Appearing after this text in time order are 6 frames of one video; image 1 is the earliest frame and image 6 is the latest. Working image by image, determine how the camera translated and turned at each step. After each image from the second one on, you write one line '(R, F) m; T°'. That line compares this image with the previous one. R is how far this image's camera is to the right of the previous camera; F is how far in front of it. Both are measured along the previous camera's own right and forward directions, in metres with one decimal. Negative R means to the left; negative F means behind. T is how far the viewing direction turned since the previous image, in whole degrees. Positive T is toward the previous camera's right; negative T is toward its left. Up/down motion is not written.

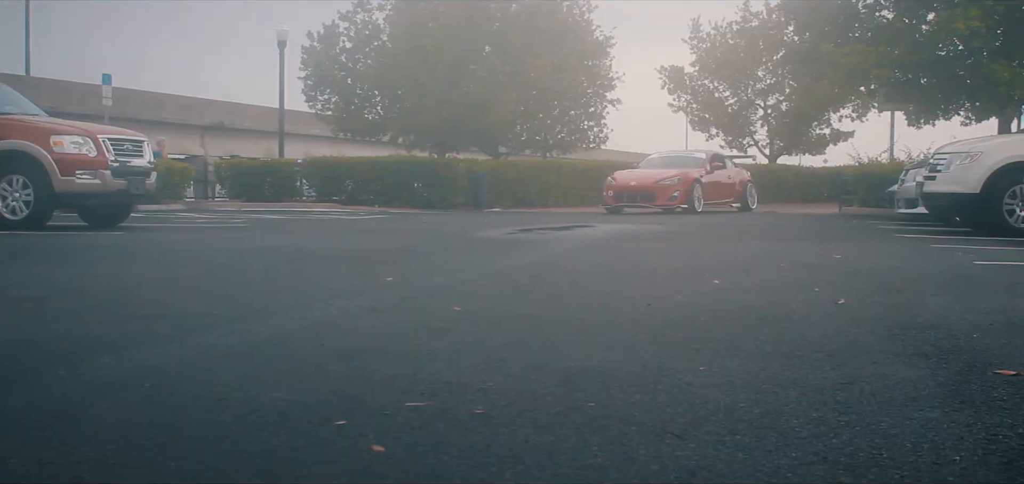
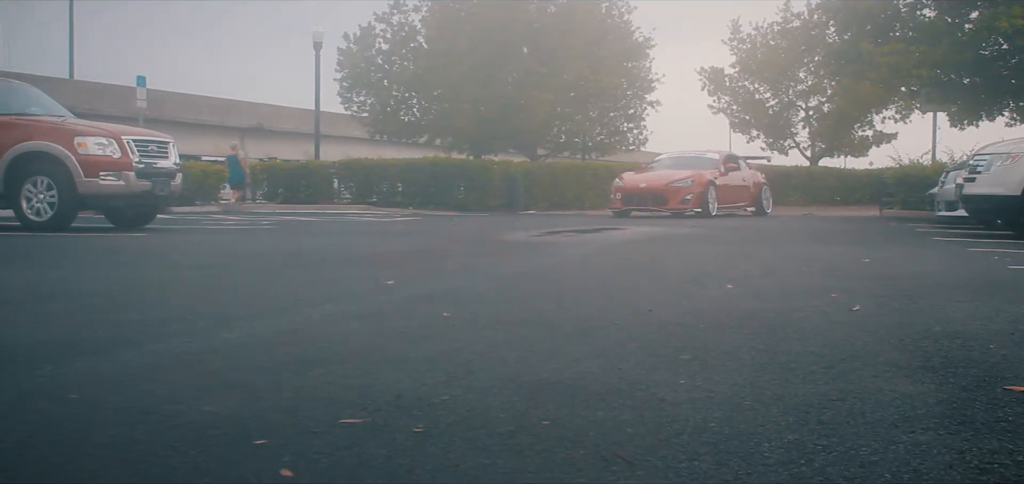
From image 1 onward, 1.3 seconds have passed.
(+0.2, +0.3) m; -2°
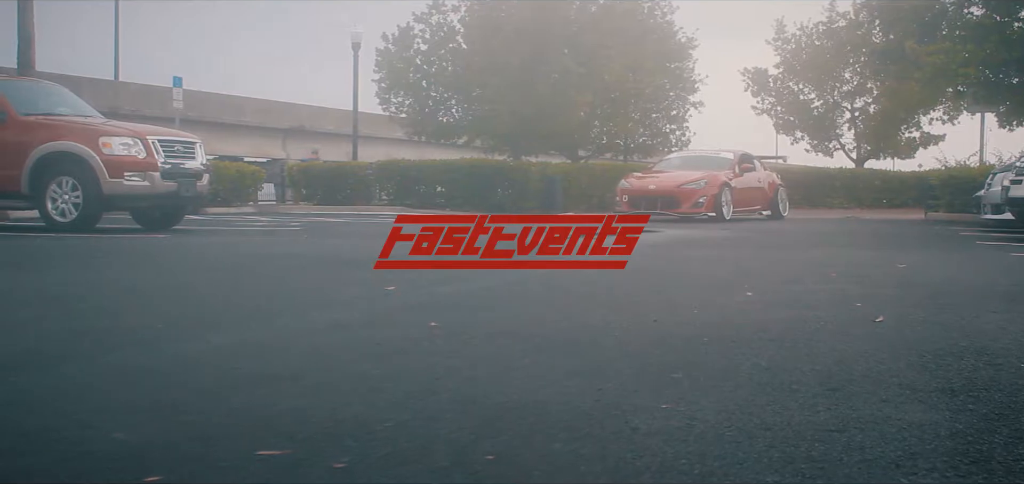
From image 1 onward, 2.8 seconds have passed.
(+0.2, +0.3) m; -2°
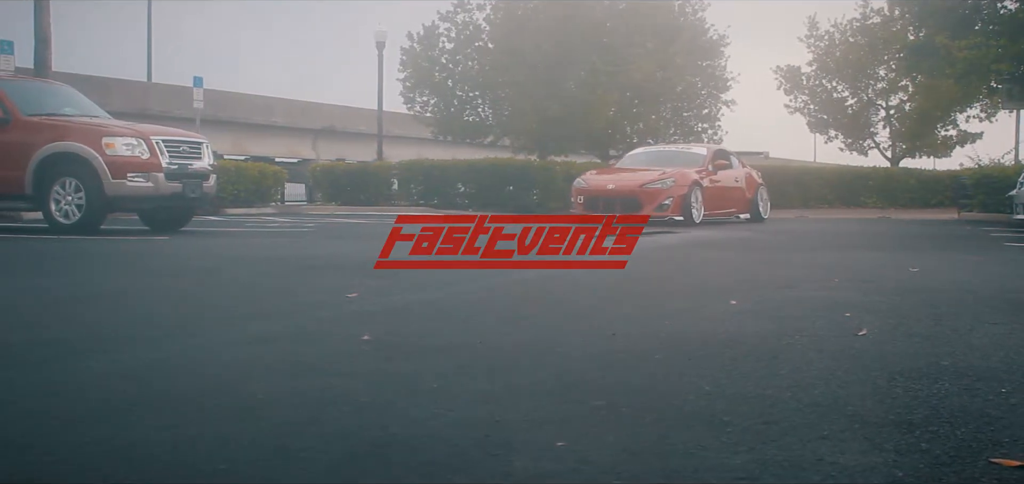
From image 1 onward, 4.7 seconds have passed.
(+0.4, +0.4) m; -2°
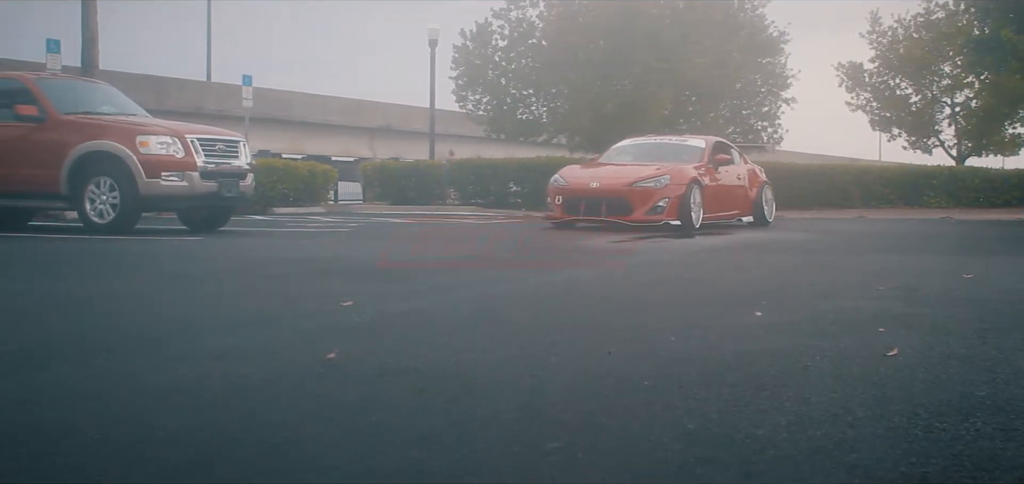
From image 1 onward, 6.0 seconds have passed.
(+0.3, +0.4) m; -3°
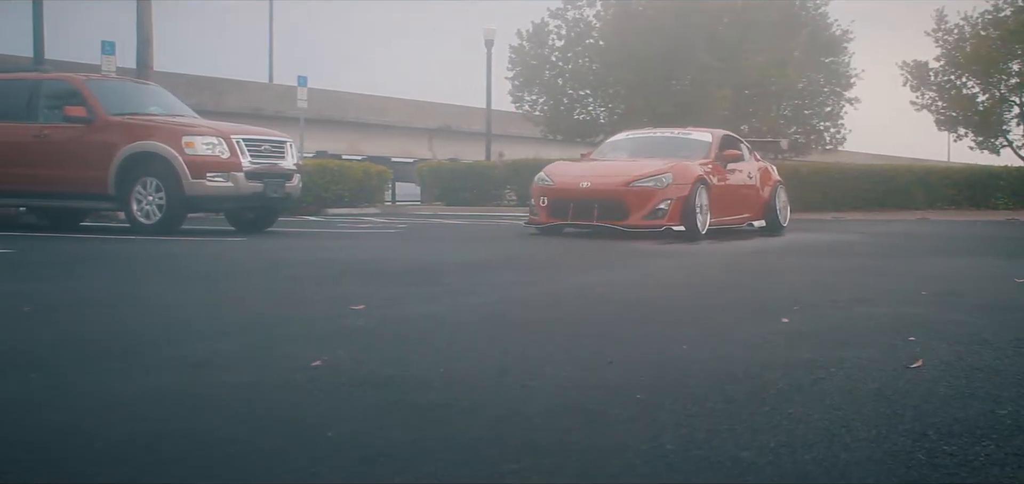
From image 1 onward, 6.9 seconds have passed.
(+0.3, +0.2) m; -3°
